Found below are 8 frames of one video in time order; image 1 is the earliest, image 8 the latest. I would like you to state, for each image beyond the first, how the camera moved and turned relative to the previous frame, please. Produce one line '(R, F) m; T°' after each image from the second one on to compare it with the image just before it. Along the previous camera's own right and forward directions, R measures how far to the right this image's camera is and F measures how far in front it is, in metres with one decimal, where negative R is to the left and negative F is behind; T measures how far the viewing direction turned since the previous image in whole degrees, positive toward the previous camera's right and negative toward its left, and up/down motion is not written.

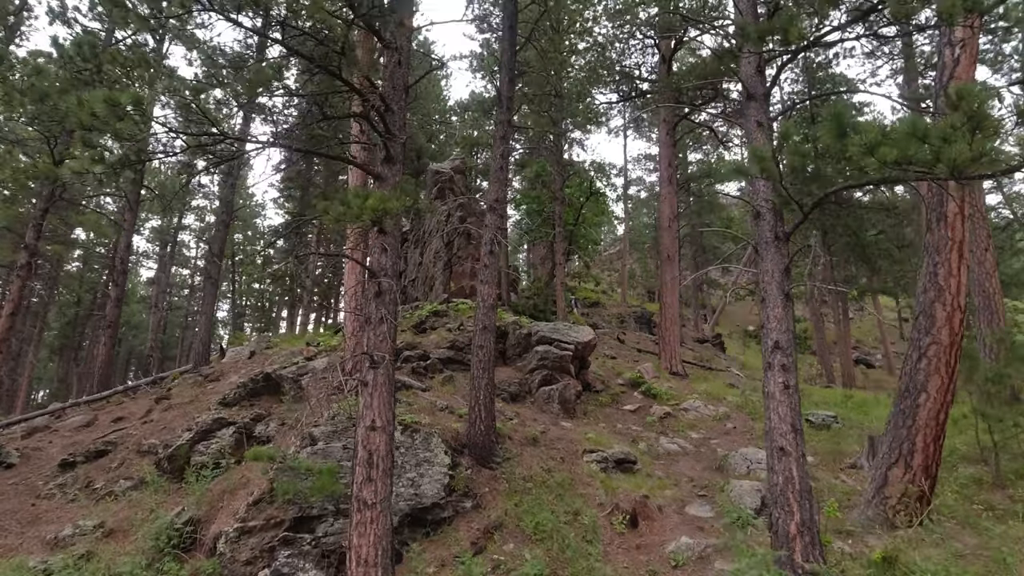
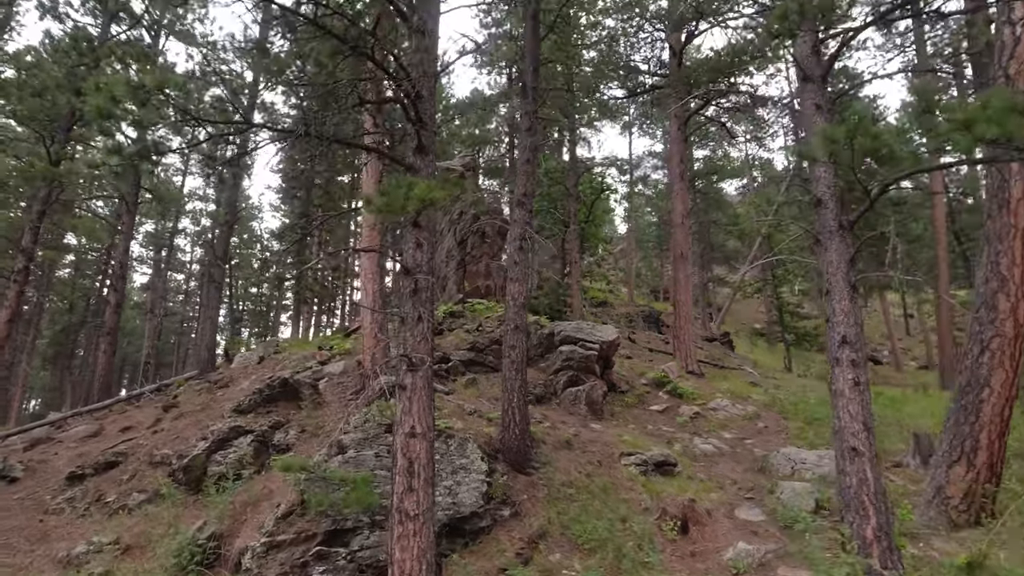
(-0.6, +0.4) m; 0°
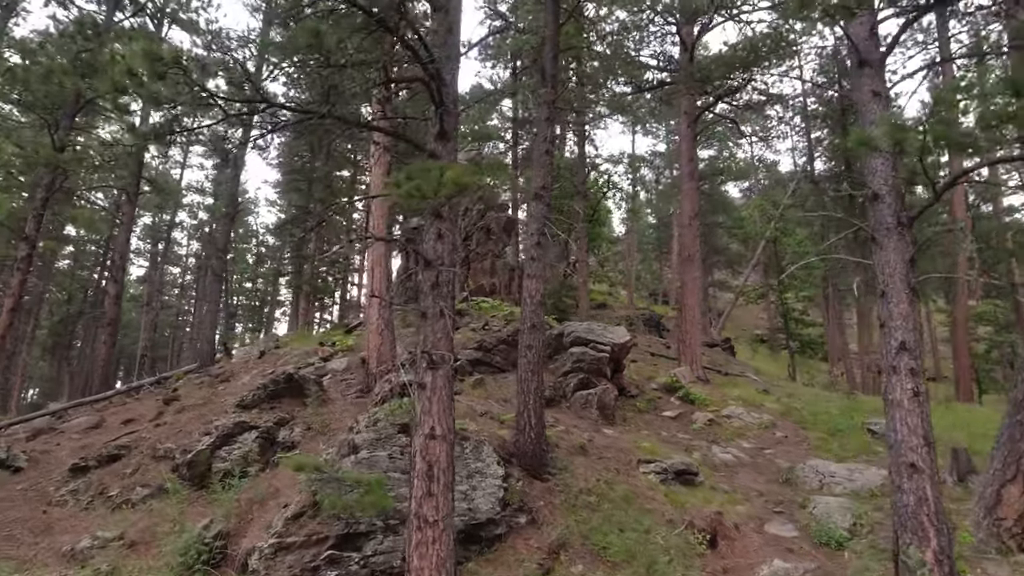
(-0.4, +0.4) m; +1°
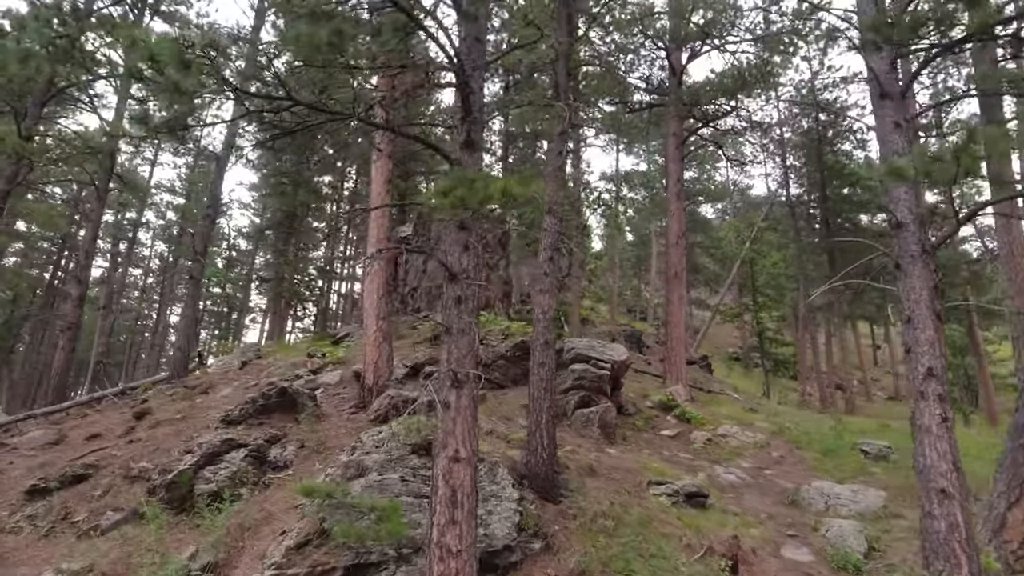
(-0.6, +0.2) m; +3°
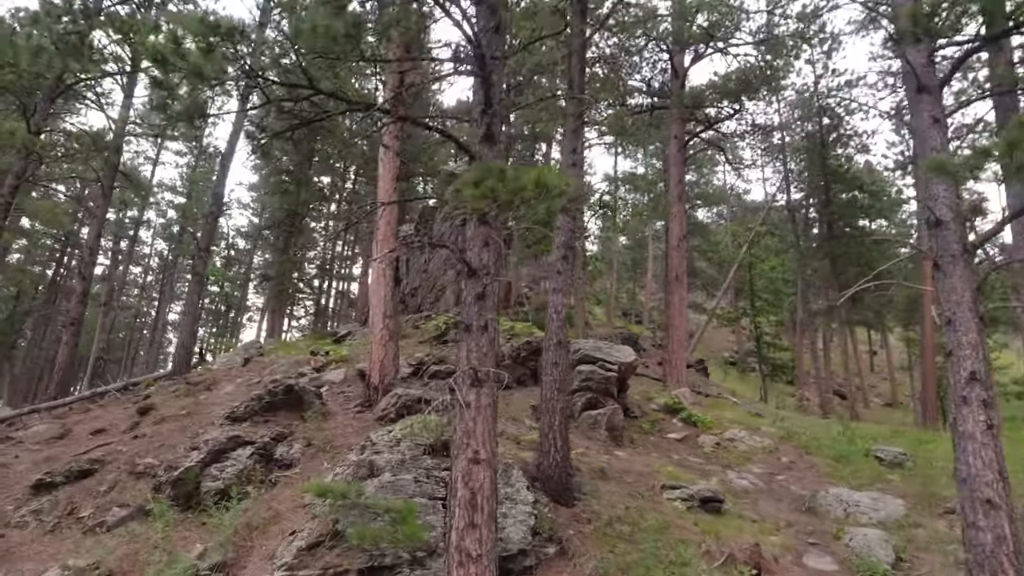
(-0.3, +0.2) m; +1°
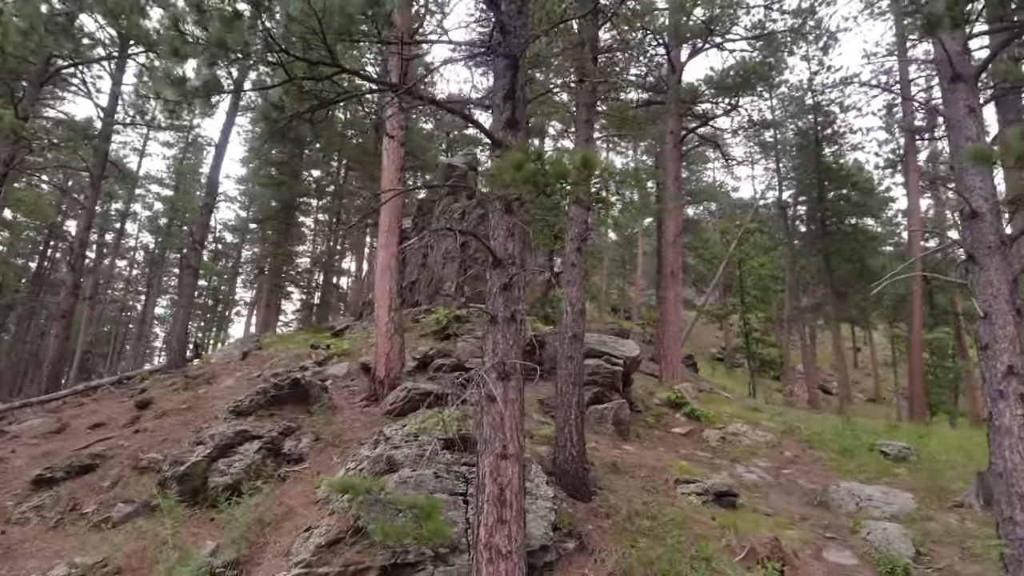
(-0.4, +0.2) m; +1°
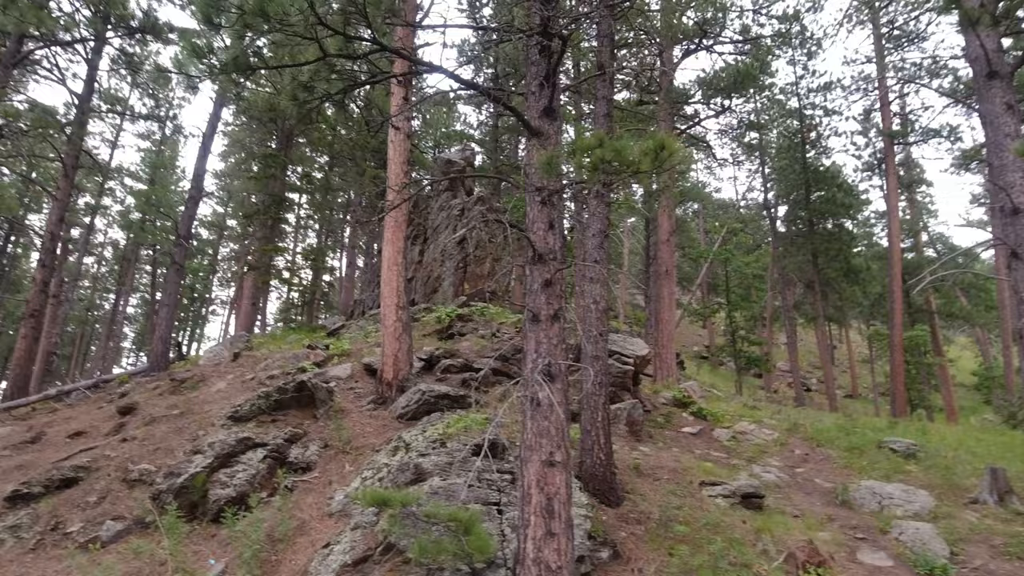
(-0.6, +0.4) m; +2°
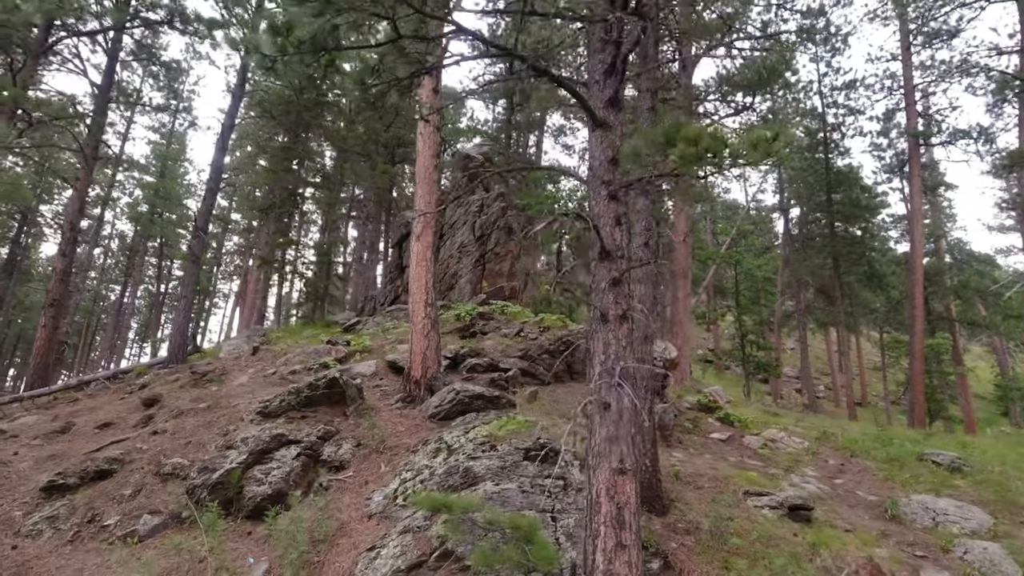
(-0.6, +0.3) m; 0°
